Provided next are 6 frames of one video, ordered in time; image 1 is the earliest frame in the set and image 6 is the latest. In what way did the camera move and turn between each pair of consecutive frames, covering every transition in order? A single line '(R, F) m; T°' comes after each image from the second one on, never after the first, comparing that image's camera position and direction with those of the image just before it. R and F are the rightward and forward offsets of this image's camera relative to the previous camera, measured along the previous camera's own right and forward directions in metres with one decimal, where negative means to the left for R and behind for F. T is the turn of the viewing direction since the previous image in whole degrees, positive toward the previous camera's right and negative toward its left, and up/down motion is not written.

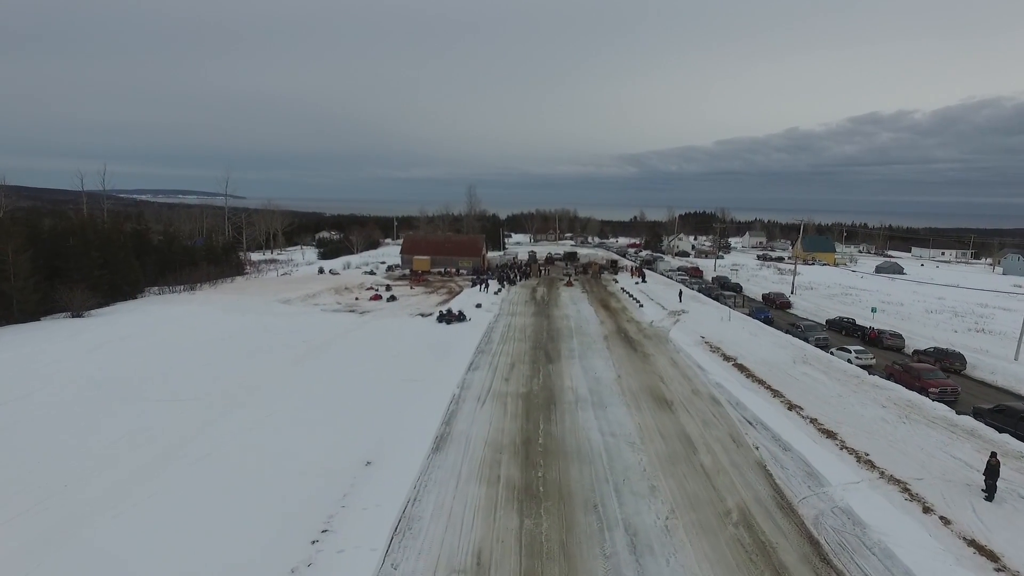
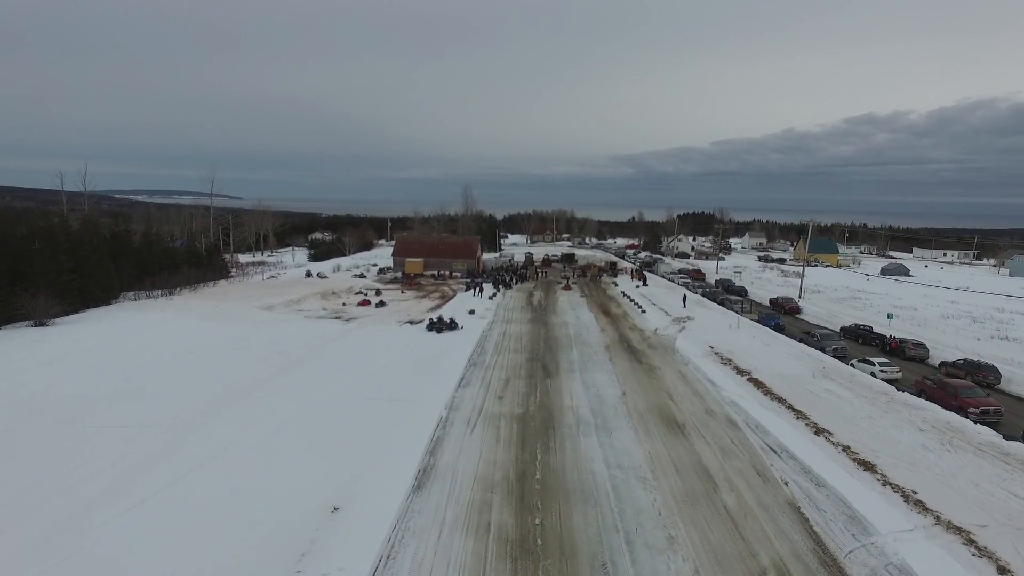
(+0.1, +1.7) m; 0°
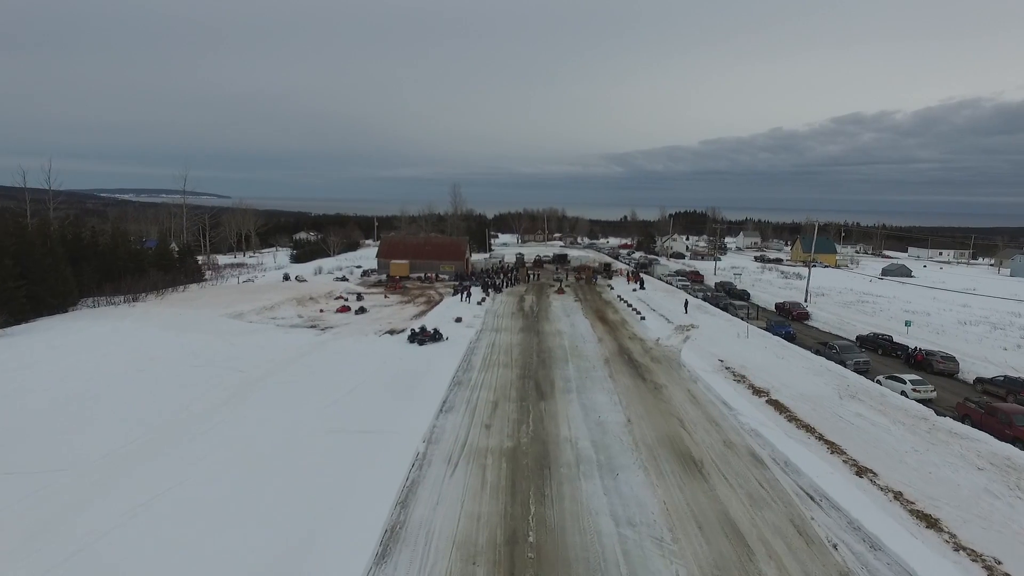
(+0.1, +2.1) m; +1°
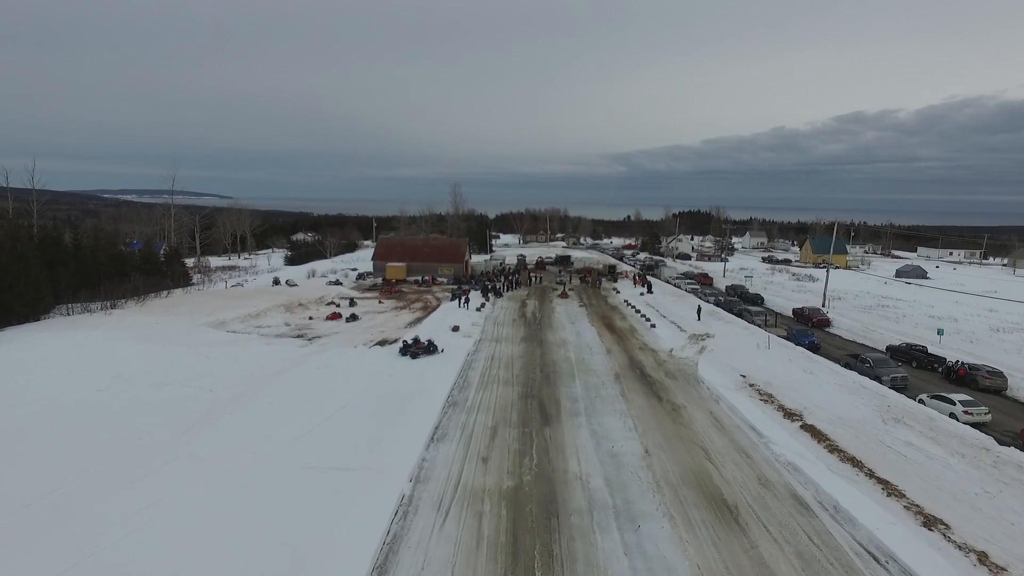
(0.0, +1.9) m; 0°
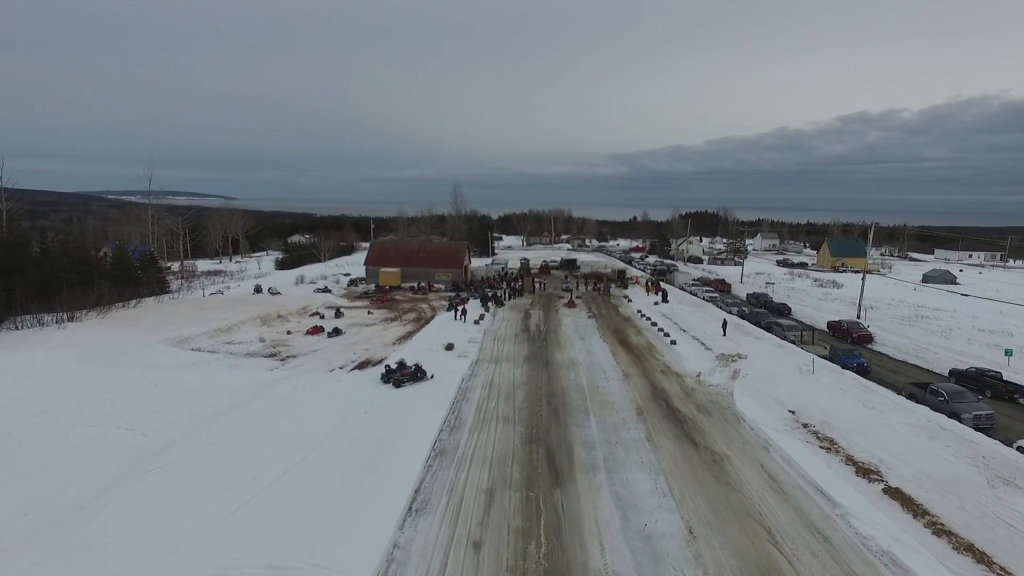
(0.0, +3.1) m; 0°
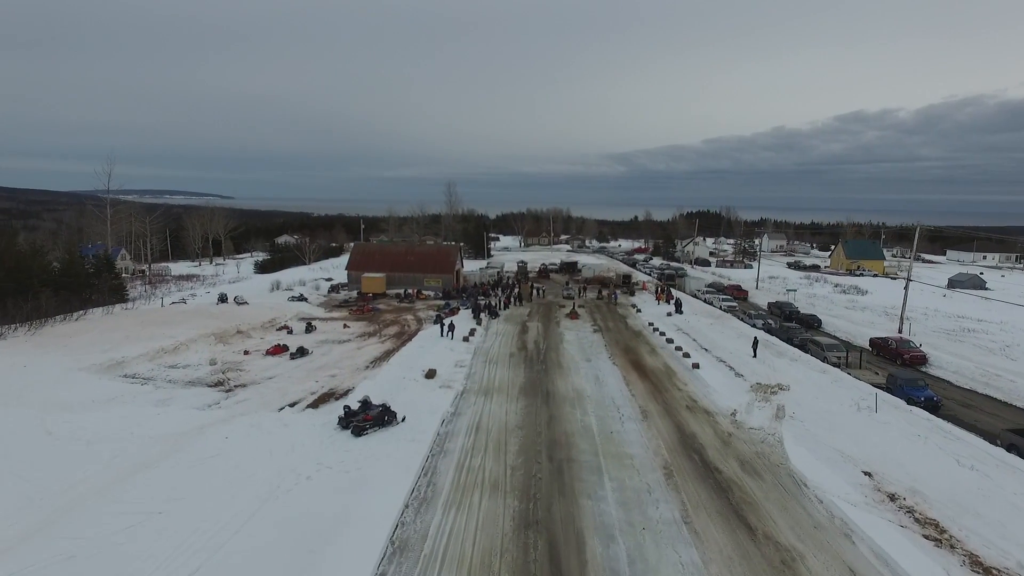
(+0.1, +3.6) m; 0°
